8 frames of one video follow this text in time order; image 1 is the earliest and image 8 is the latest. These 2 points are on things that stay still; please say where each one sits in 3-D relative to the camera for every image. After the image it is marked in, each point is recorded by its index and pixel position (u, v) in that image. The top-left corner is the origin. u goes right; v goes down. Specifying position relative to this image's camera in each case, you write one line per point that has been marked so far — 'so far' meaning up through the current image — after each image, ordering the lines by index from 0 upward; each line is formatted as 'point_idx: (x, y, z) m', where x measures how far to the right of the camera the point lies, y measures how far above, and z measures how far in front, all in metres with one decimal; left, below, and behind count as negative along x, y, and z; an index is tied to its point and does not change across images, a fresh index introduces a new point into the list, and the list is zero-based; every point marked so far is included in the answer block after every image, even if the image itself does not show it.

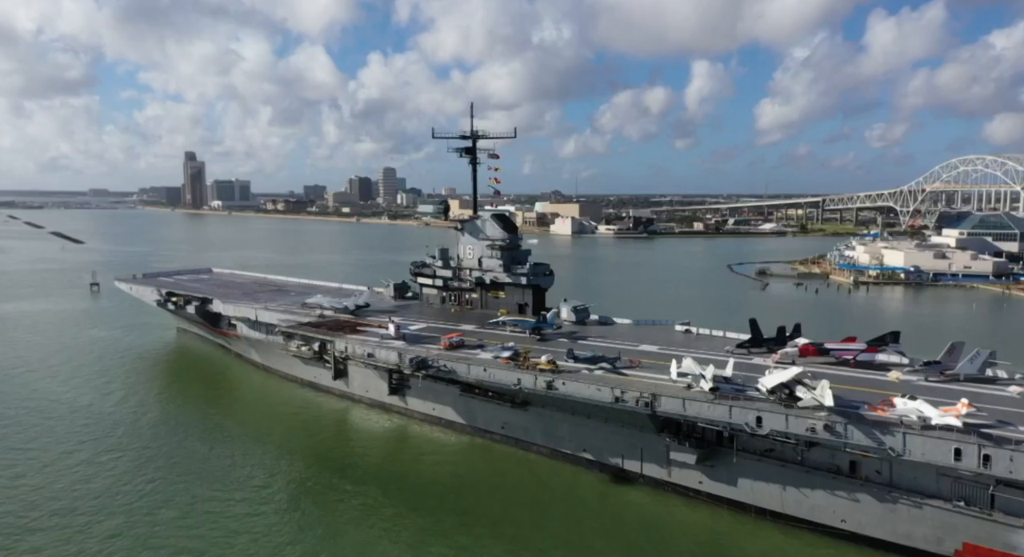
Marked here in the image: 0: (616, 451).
0: (+1.7, -2.8, +10.3) m
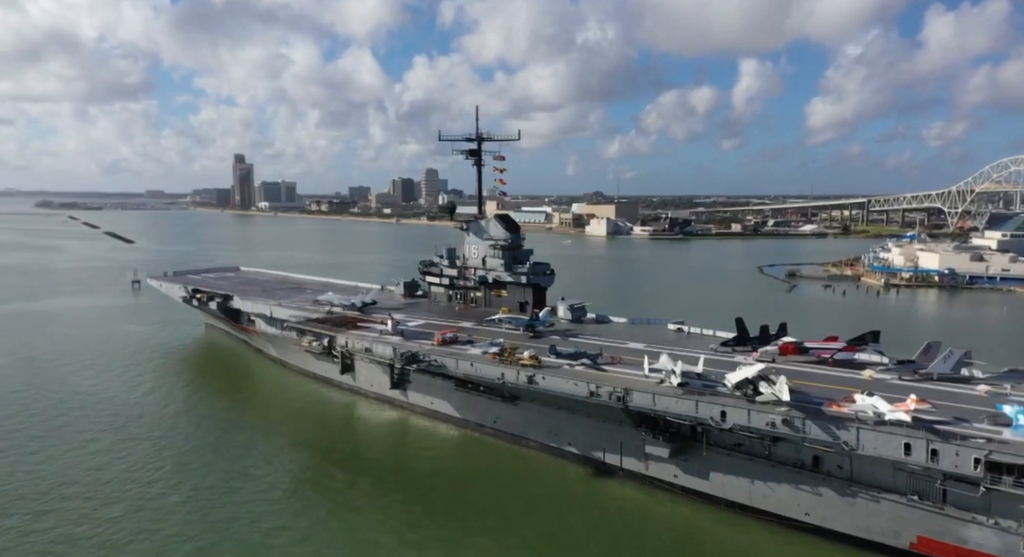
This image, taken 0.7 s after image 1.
0: (+1.4, -2.8, +10.6) m
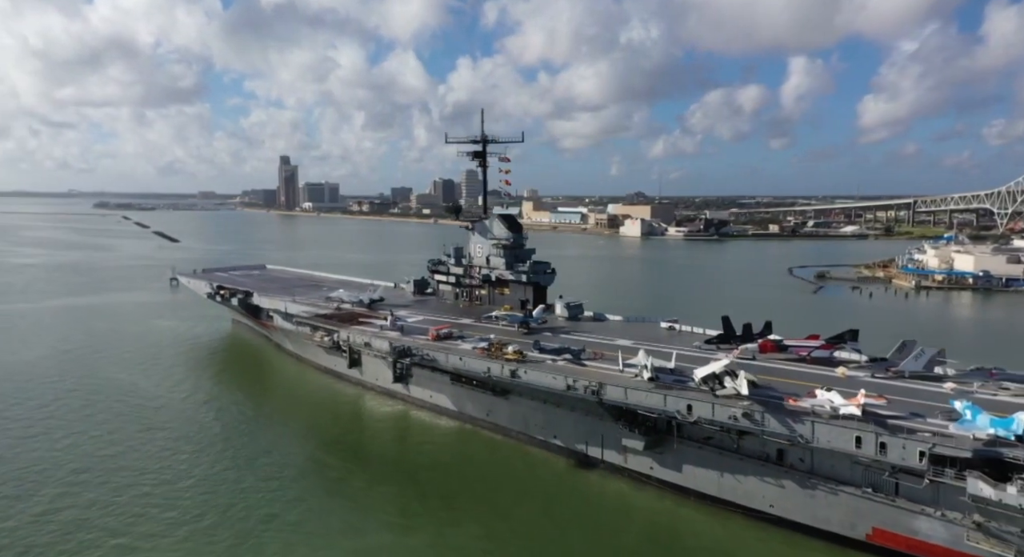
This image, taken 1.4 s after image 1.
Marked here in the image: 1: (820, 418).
0: (+1.2, -2.7, +10.9) m
1: (+3.6, -1.6, +7.5) m
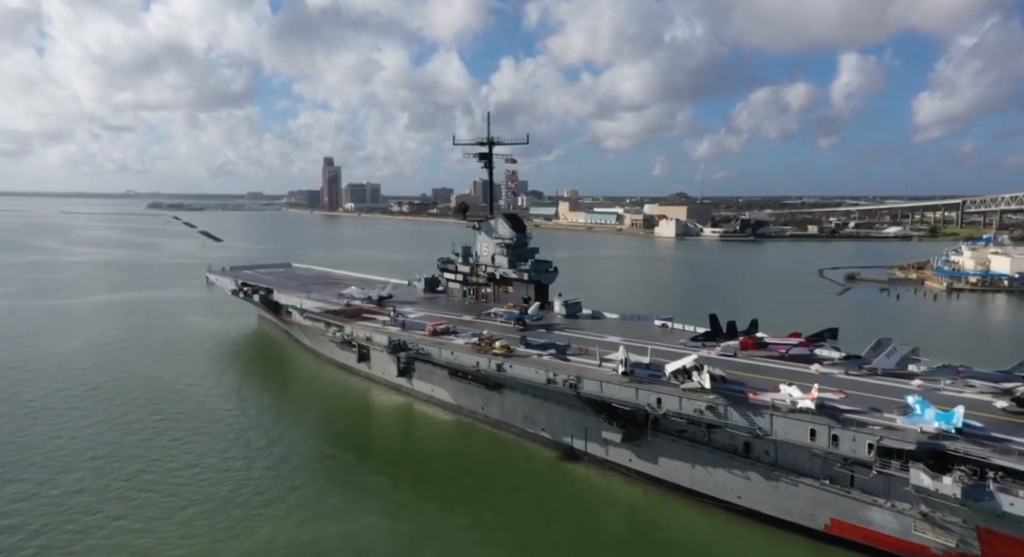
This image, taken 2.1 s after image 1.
0: (+1.0, -2.7, +11.3) m
1: (+3.2, -1.6, +7.7) m
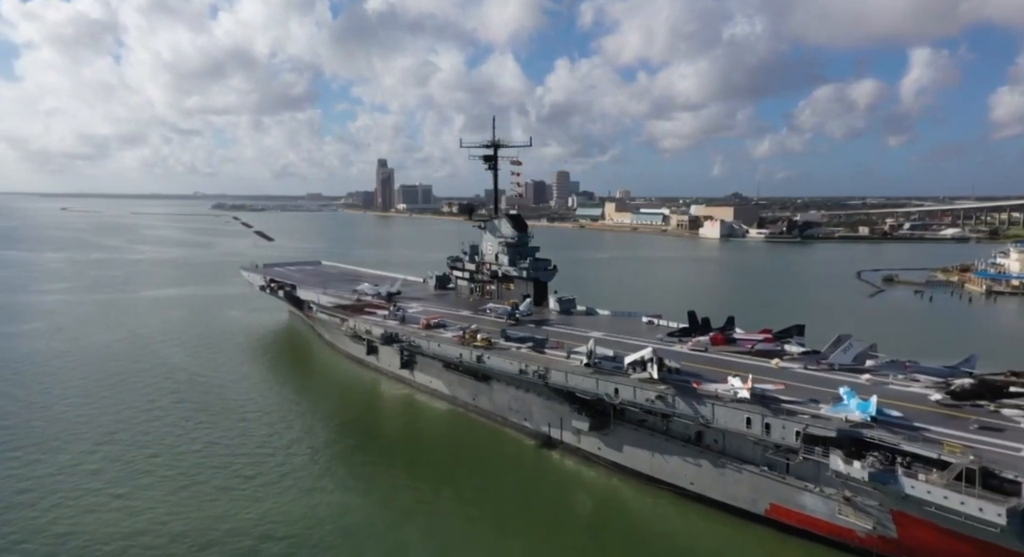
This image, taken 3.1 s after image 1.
0: (+0.6, -2.6, +11.9) m
1: (+2.7, -1.6, +8.2) m
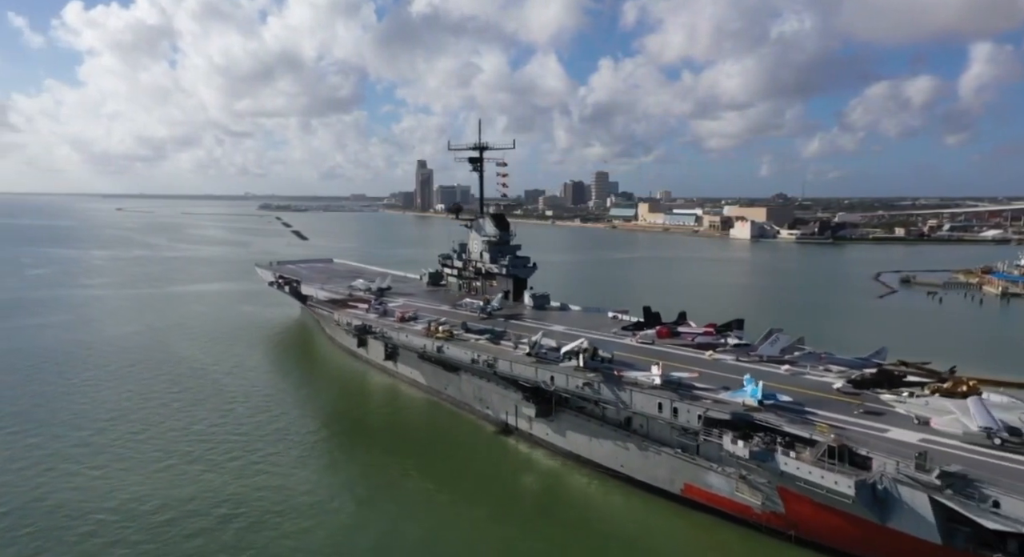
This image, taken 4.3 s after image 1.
0: (-0.1, -2.5, +12.6) m
1: (+1.8, -1.5, +8.8) m
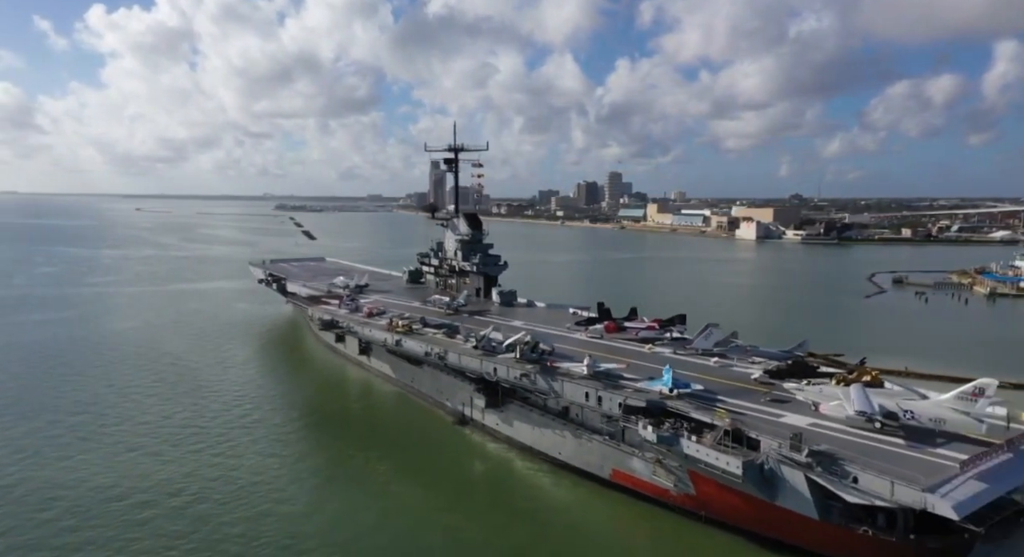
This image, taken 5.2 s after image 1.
0: (-1.0, -2.5, +13.1) m
1: (+0.9, -1.4, +9.3) m
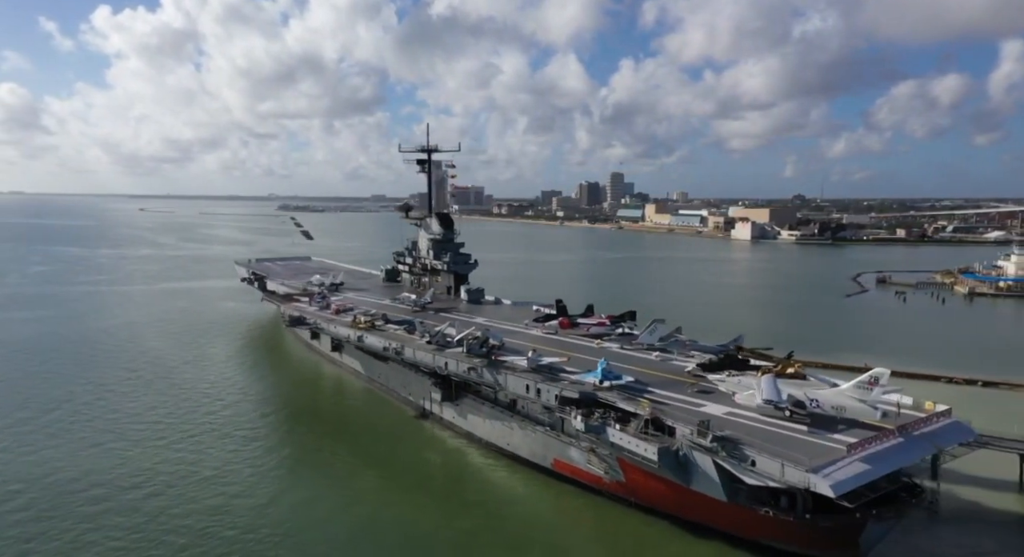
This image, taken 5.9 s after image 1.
0: (-1.9, -2.4, +13.5) m
1: (0.0, -1.4, +9.7) m
